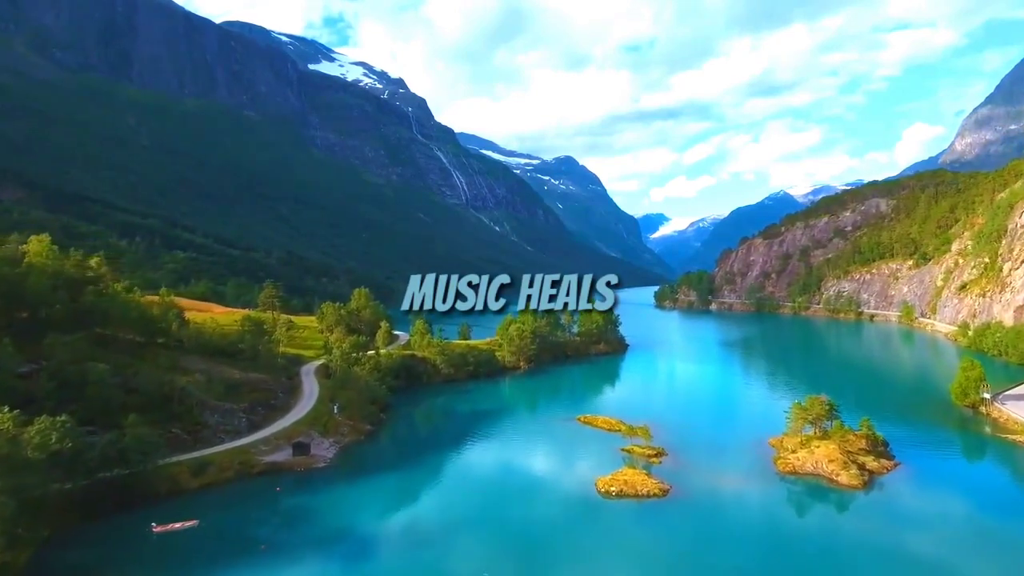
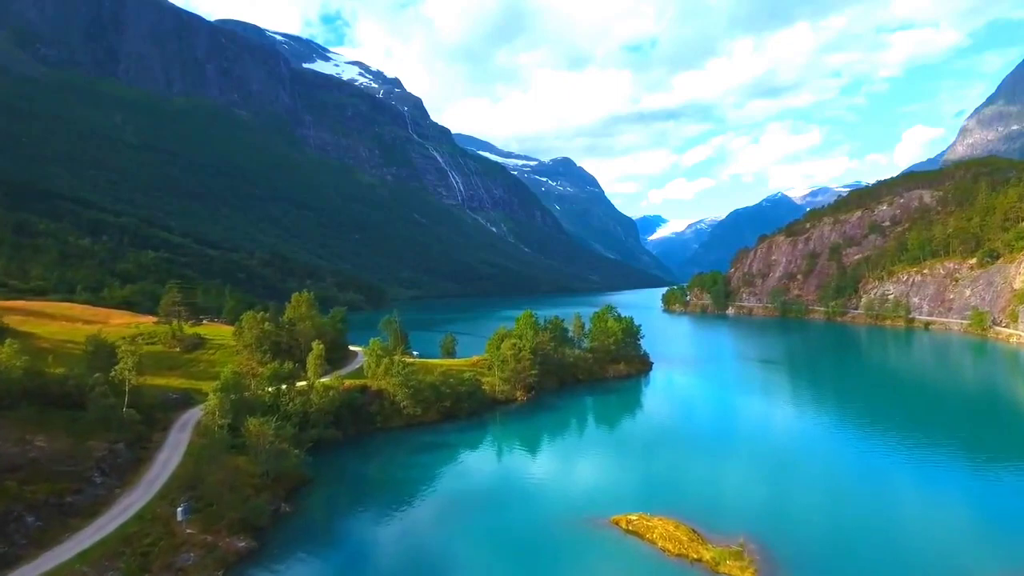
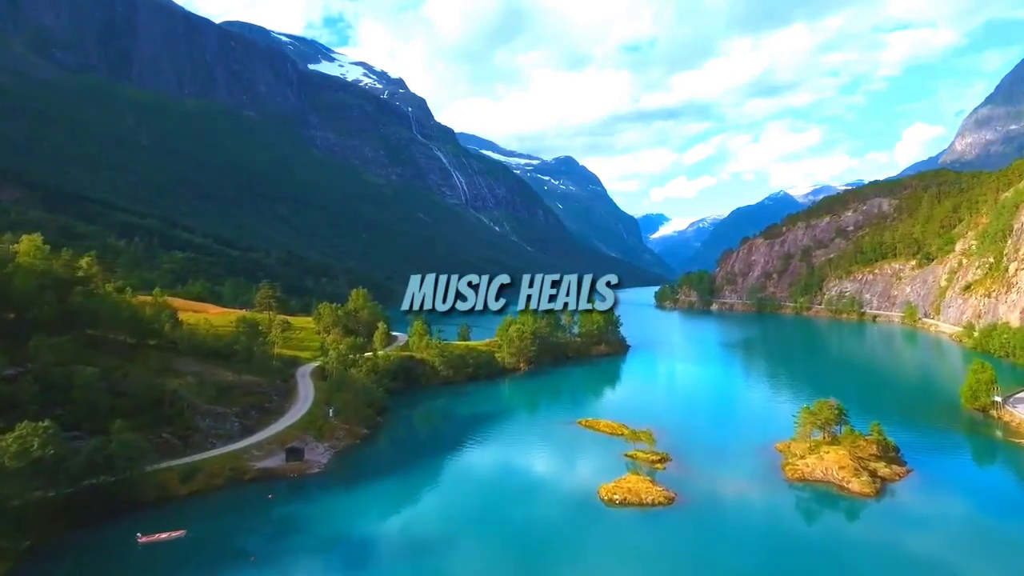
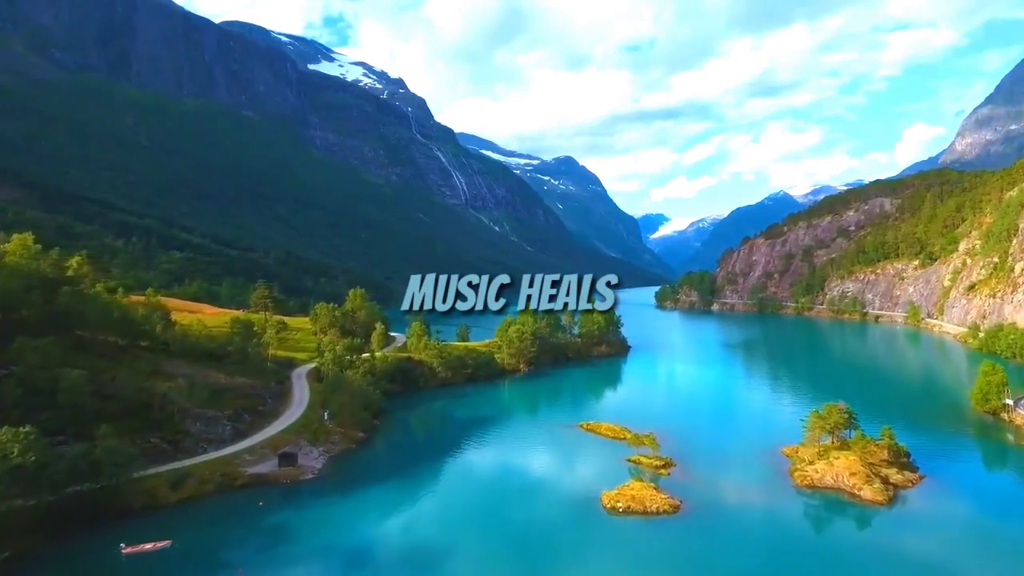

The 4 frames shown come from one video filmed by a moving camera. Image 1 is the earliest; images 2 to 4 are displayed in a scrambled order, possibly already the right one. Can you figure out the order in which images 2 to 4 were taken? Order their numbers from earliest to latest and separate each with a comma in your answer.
3, 4, 2
